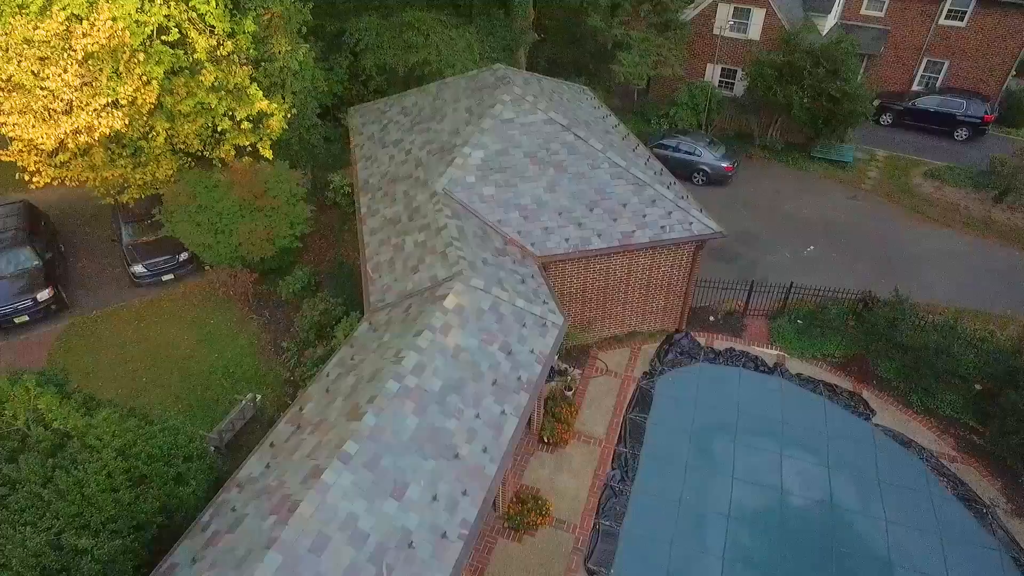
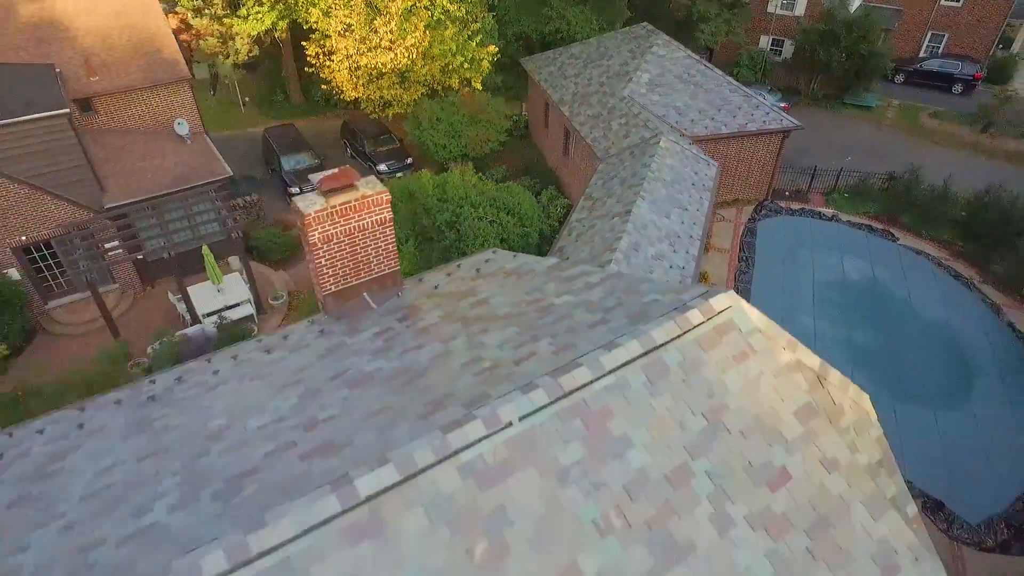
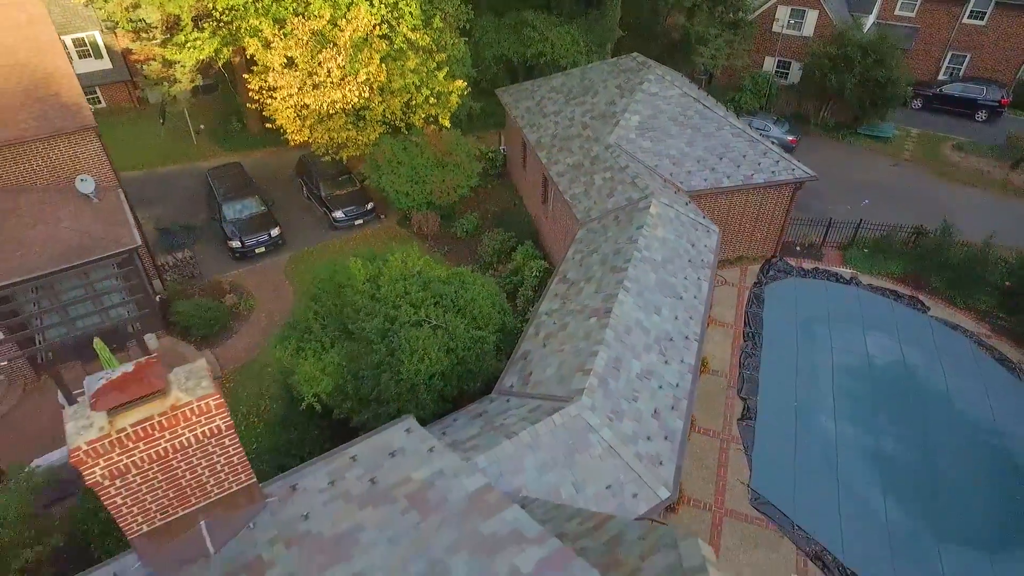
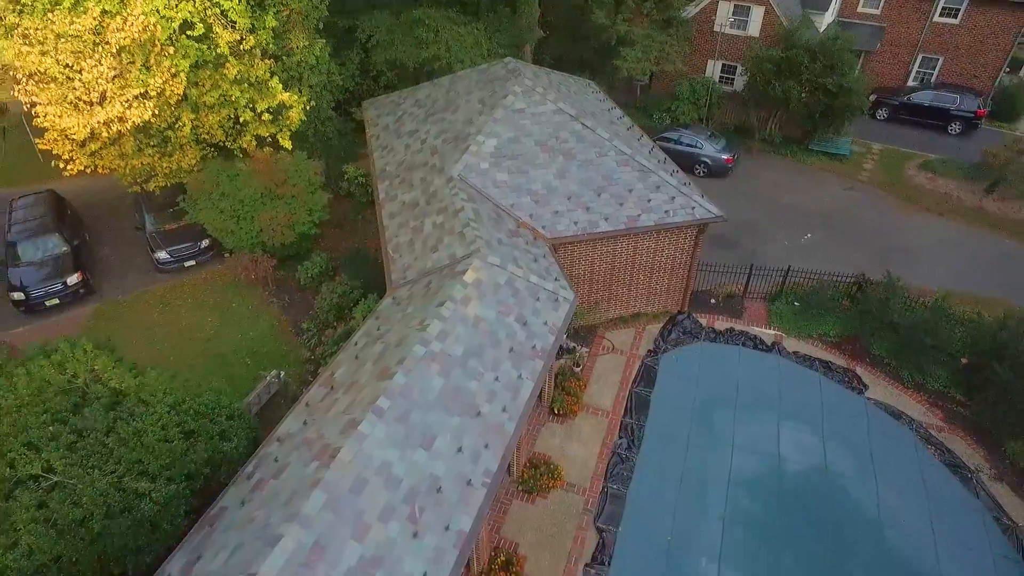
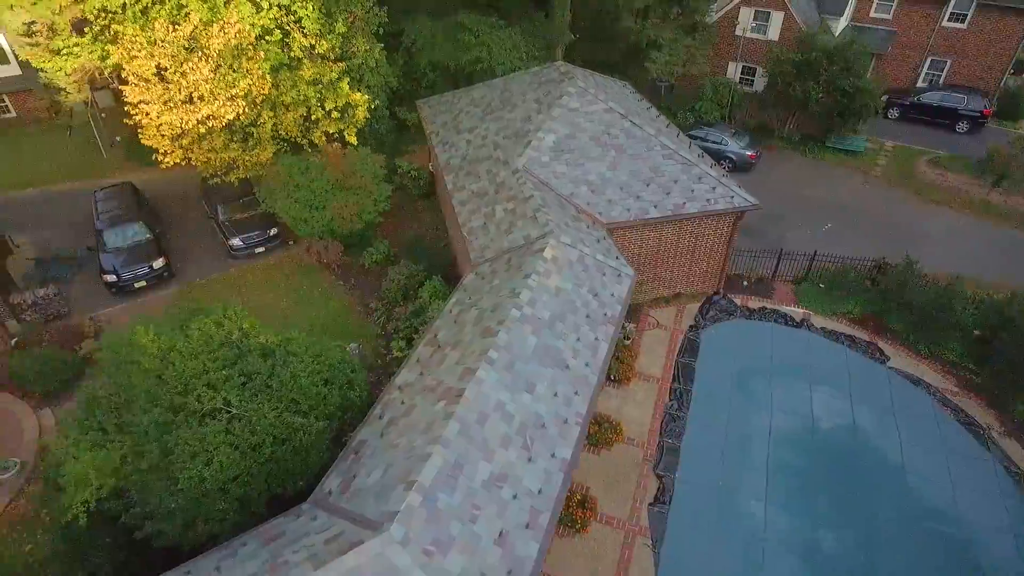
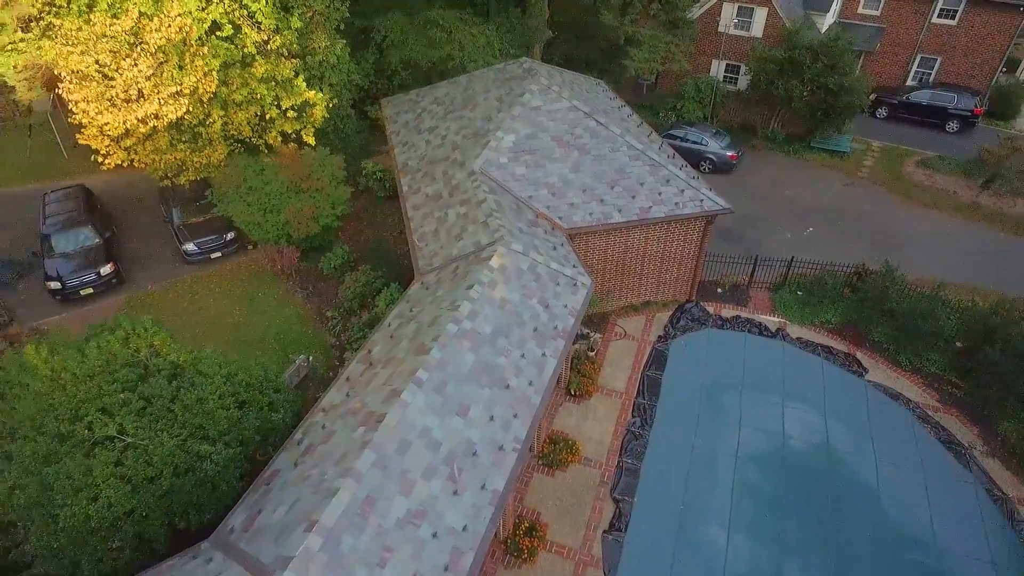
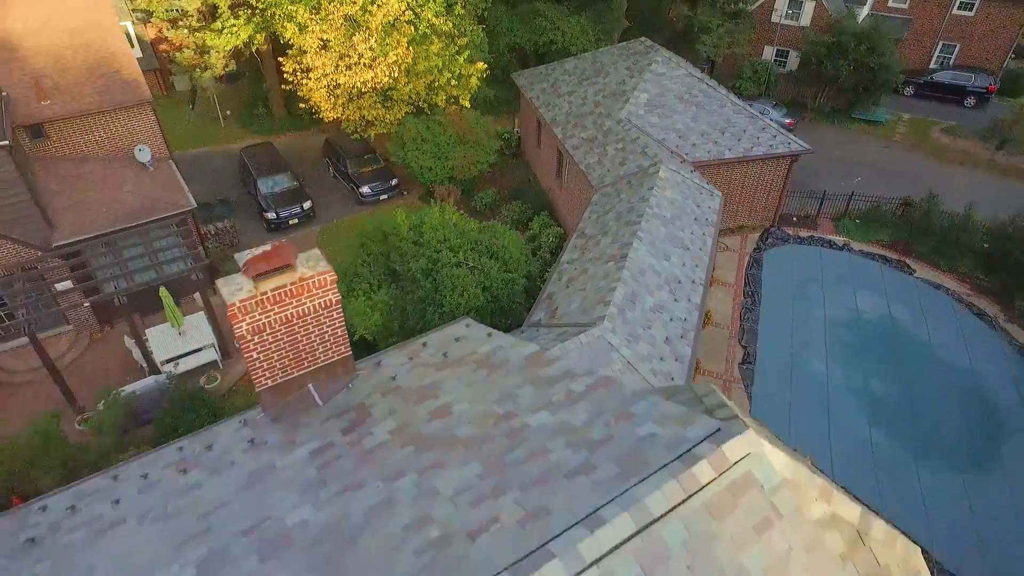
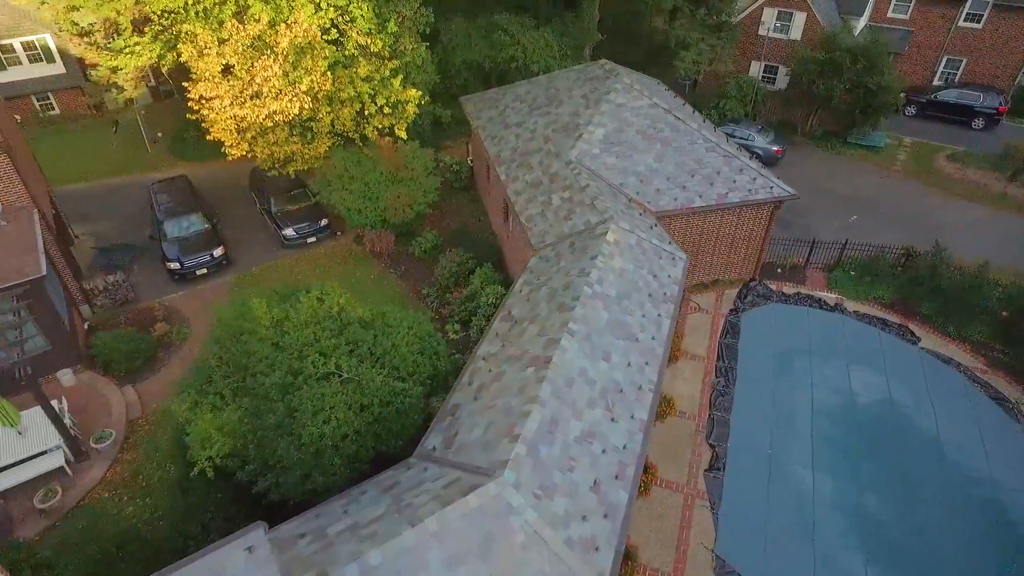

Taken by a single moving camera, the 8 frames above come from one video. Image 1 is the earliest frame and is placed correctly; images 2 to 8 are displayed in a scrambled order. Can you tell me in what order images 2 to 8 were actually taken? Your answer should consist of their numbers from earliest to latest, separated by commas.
4, 6, 5, 8, 3, 7, 2
